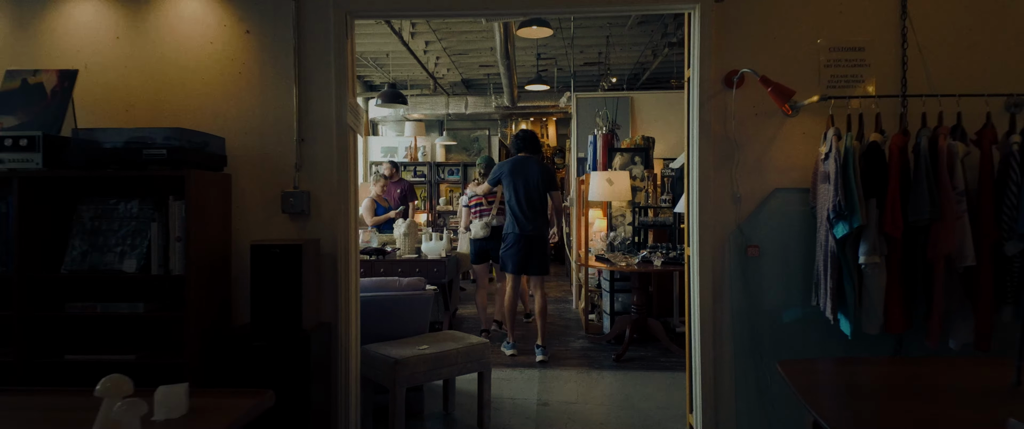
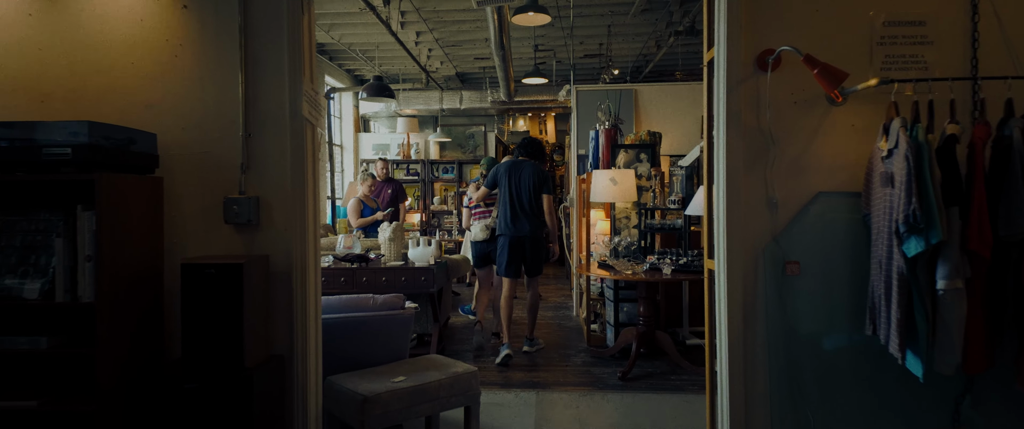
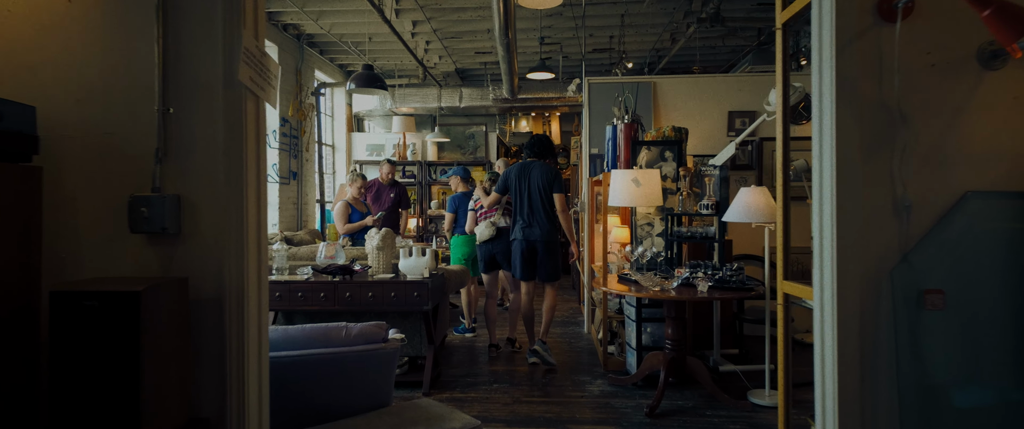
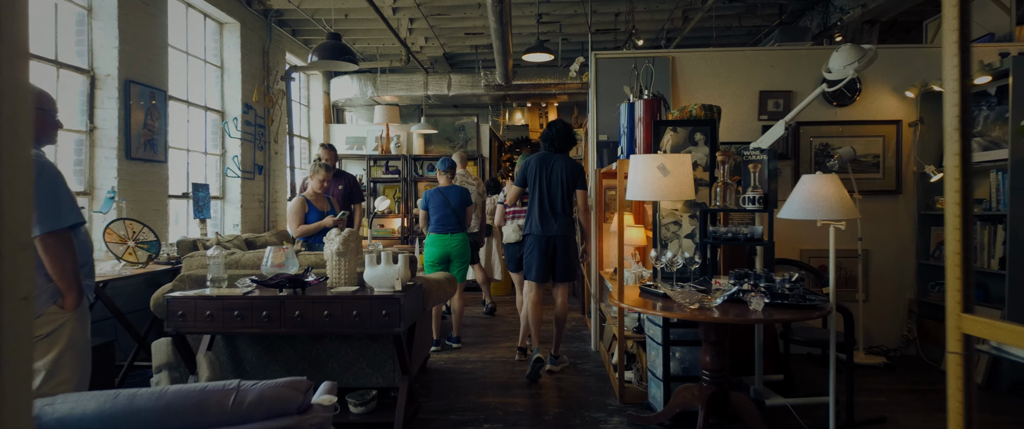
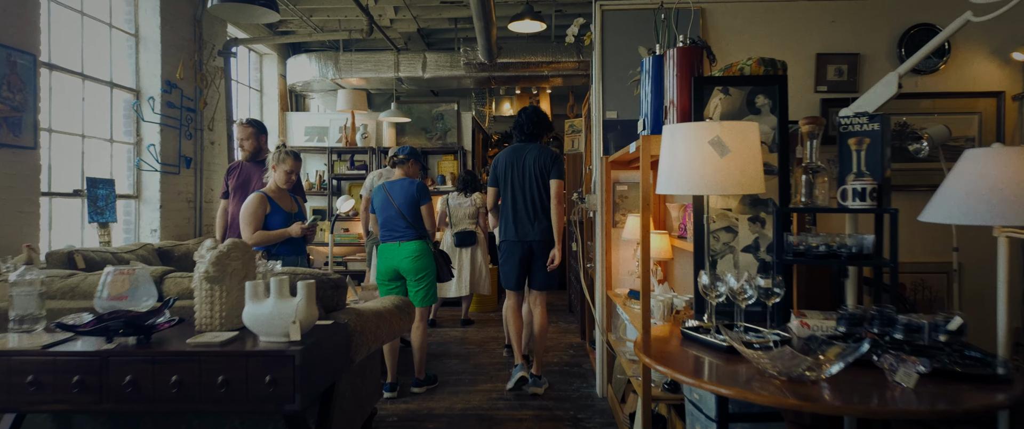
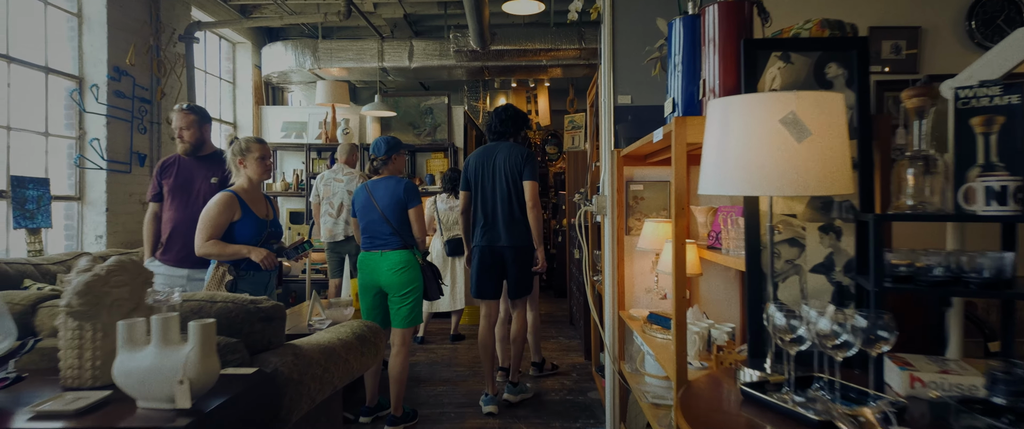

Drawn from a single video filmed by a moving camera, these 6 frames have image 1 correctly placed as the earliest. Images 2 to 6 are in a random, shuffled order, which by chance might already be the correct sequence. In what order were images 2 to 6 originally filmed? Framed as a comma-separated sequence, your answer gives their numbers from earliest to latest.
2, 3, 4, 5, 6
